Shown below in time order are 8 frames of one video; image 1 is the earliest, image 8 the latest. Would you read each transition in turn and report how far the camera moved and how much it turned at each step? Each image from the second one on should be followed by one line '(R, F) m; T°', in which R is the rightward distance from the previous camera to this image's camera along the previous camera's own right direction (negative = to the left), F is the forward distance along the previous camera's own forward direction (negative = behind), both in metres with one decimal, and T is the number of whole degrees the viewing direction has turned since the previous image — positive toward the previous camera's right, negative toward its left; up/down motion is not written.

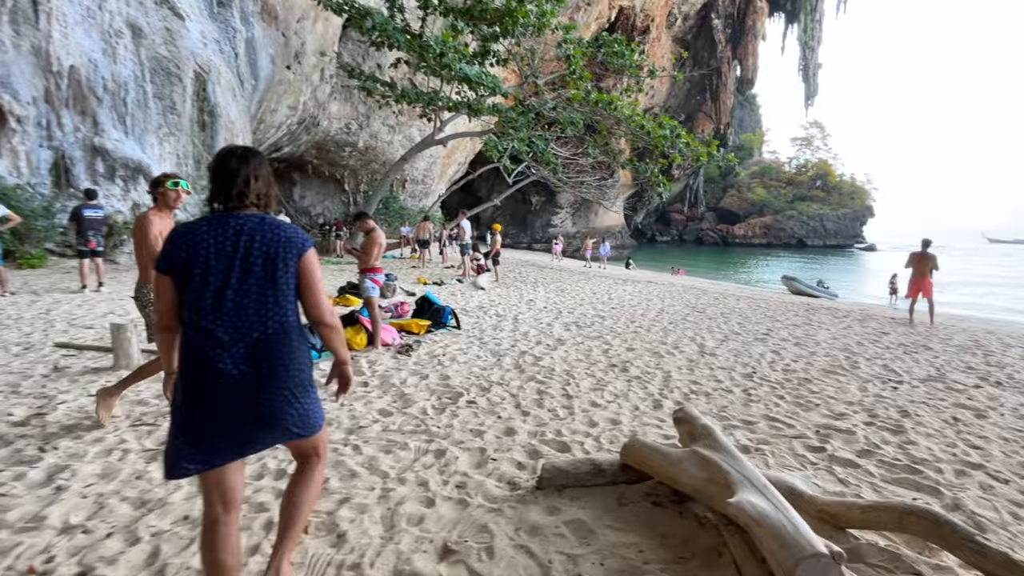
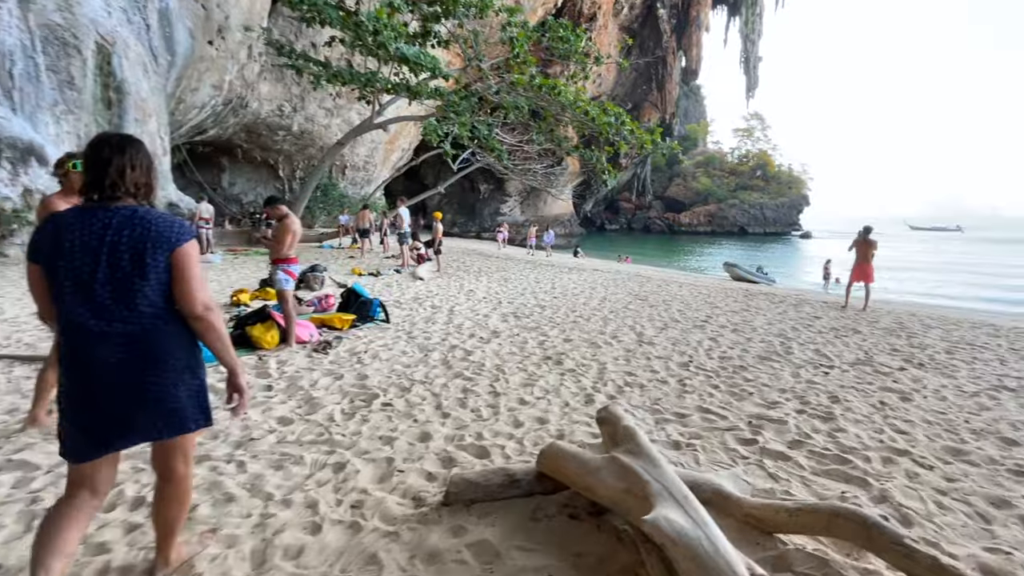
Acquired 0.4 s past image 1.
(+0.2, +0.3) m; +5°
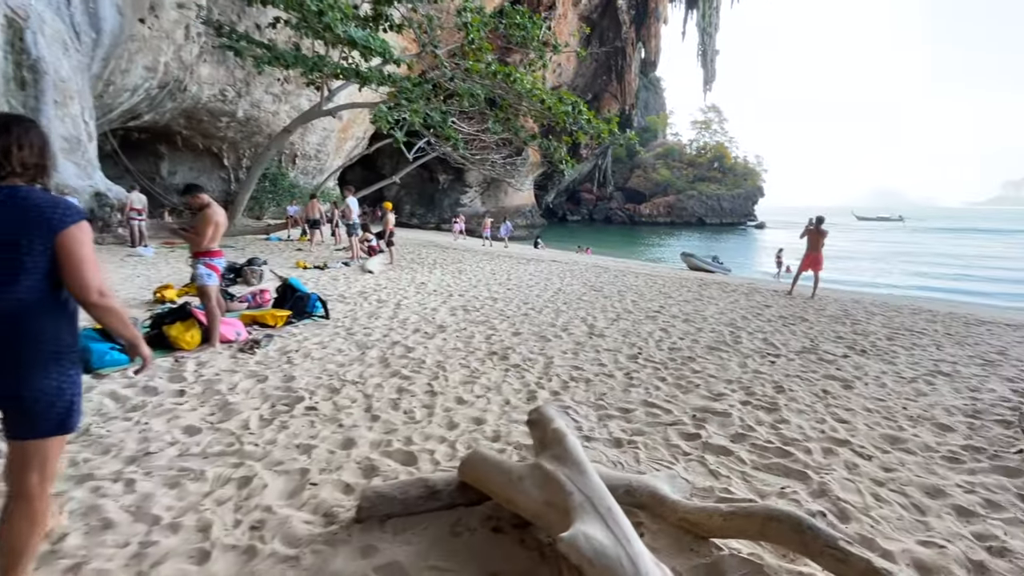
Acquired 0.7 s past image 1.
(+0.2, +0.2) m; +4°
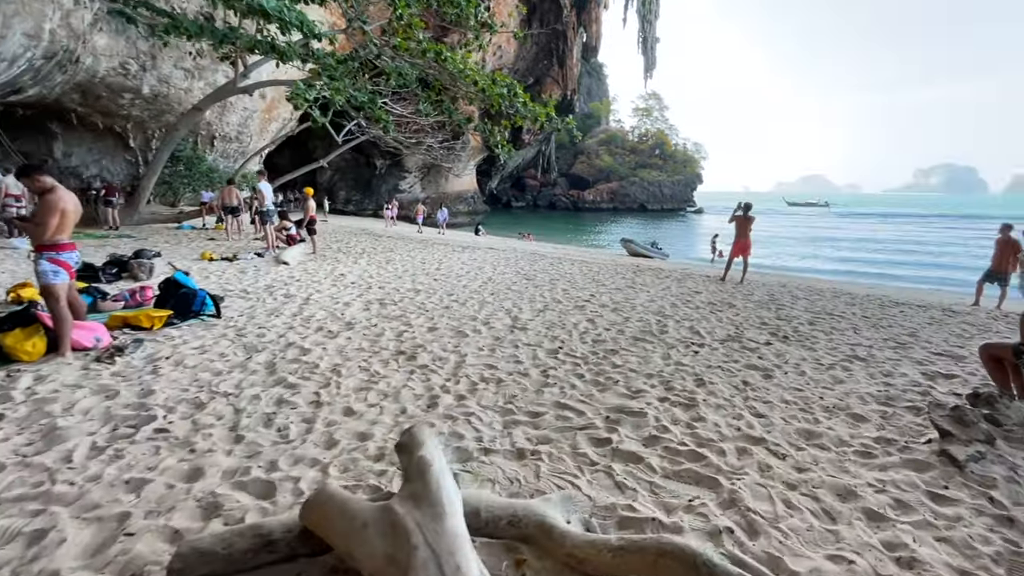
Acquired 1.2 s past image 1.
(+0.3, +0.3) m; +6°
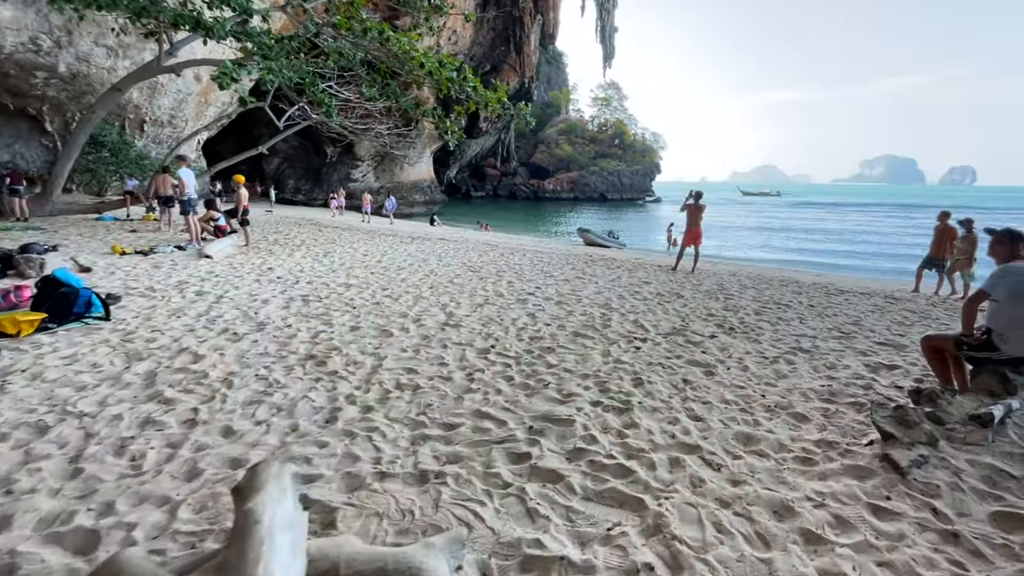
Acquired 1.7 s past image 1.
(+0.3, +0.3) m; +4°
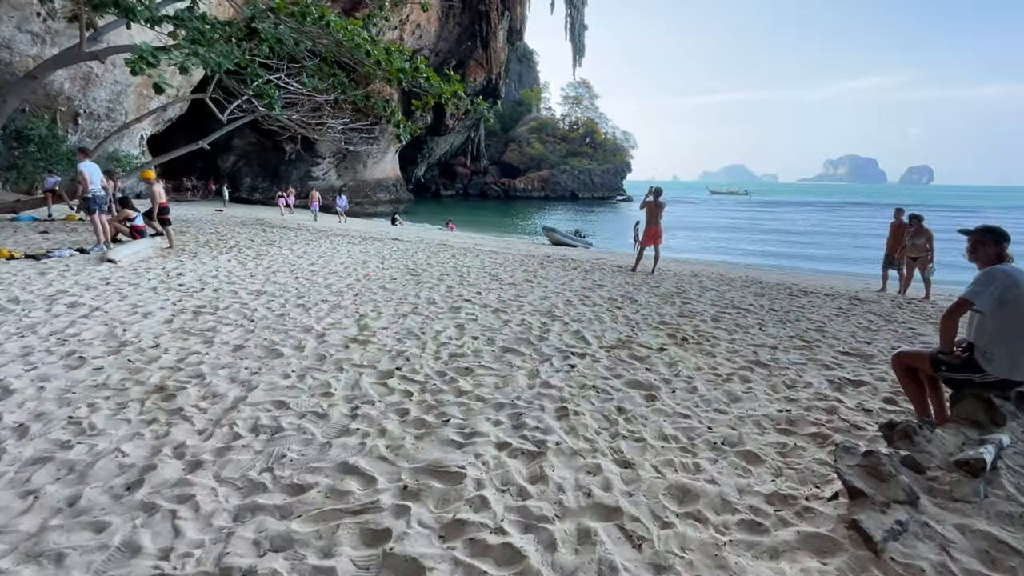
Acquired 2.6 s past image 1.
(+0.4, +0.6) m; +3°
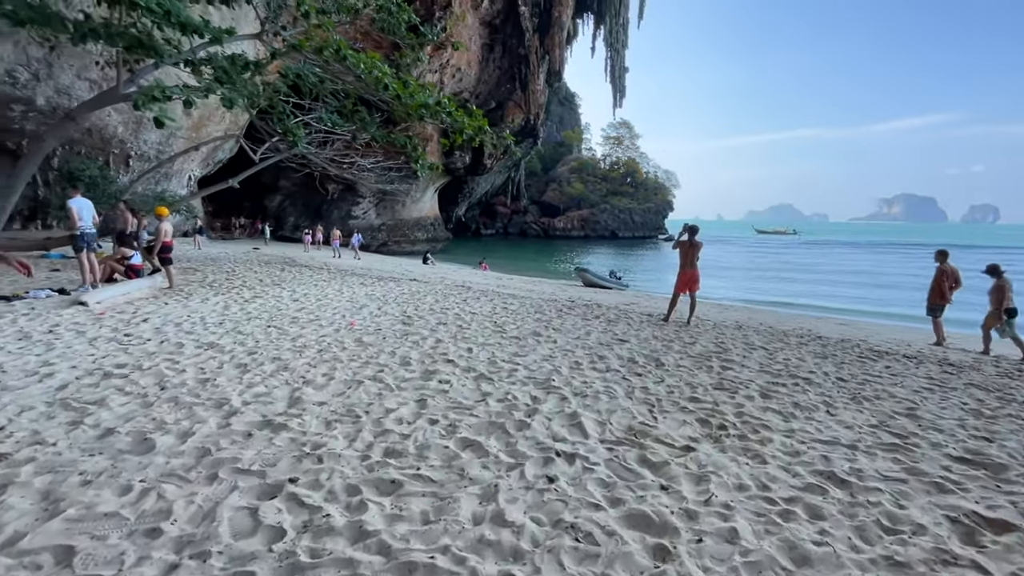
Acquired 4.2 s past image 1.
(+0.4, +1.0) m; -5°
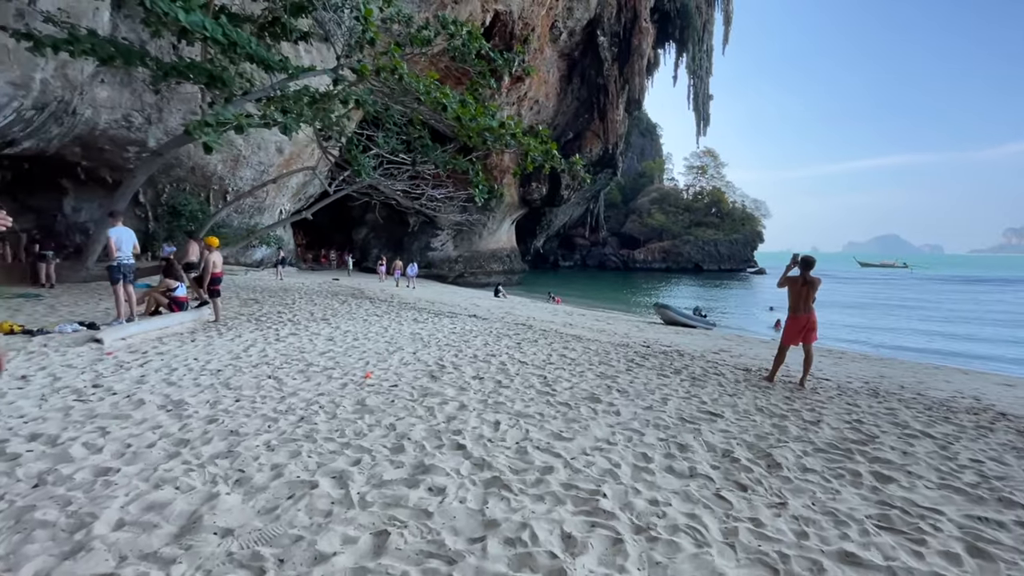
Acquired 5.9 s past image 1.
(+0.2, +1.3) m; -9°
